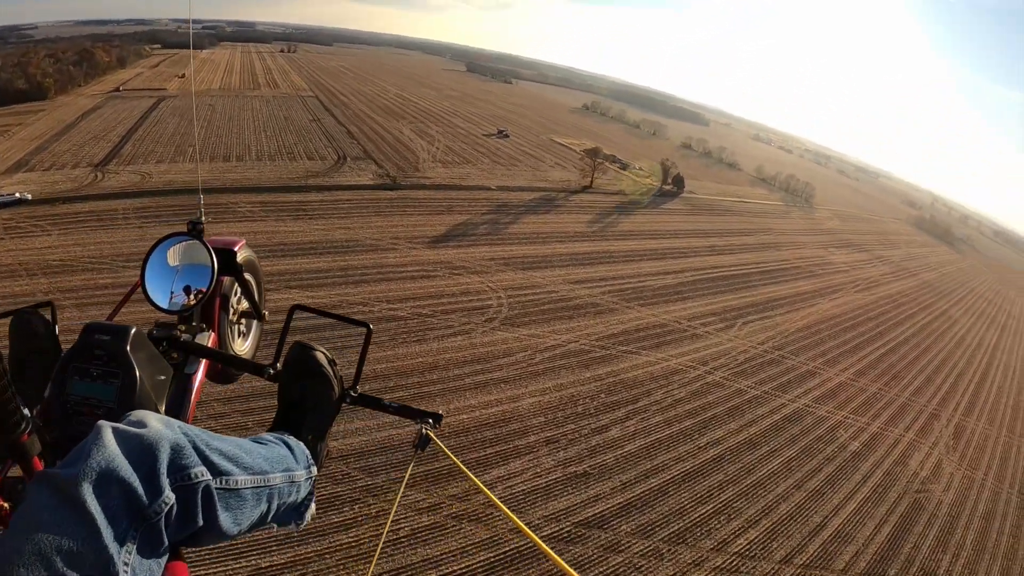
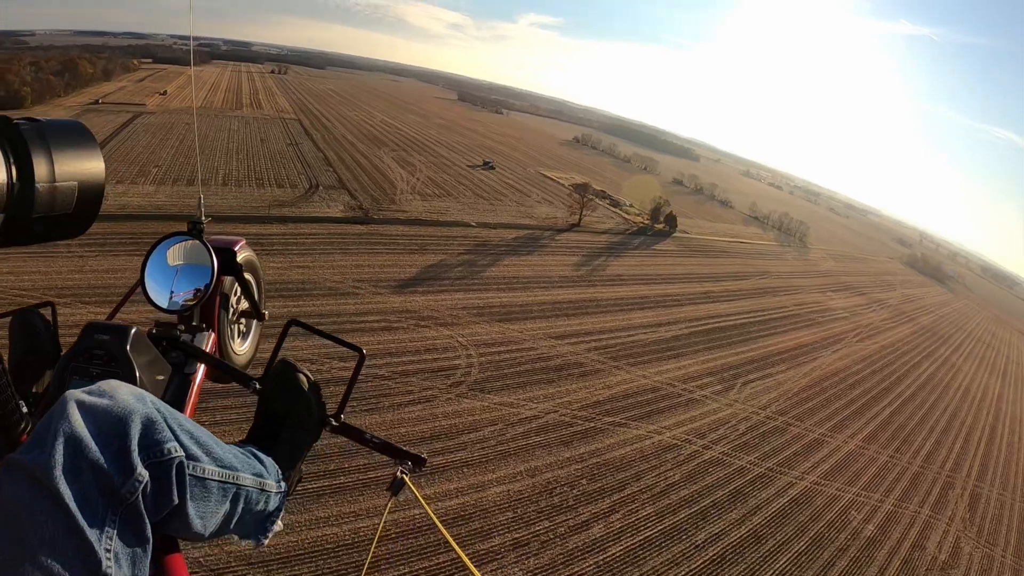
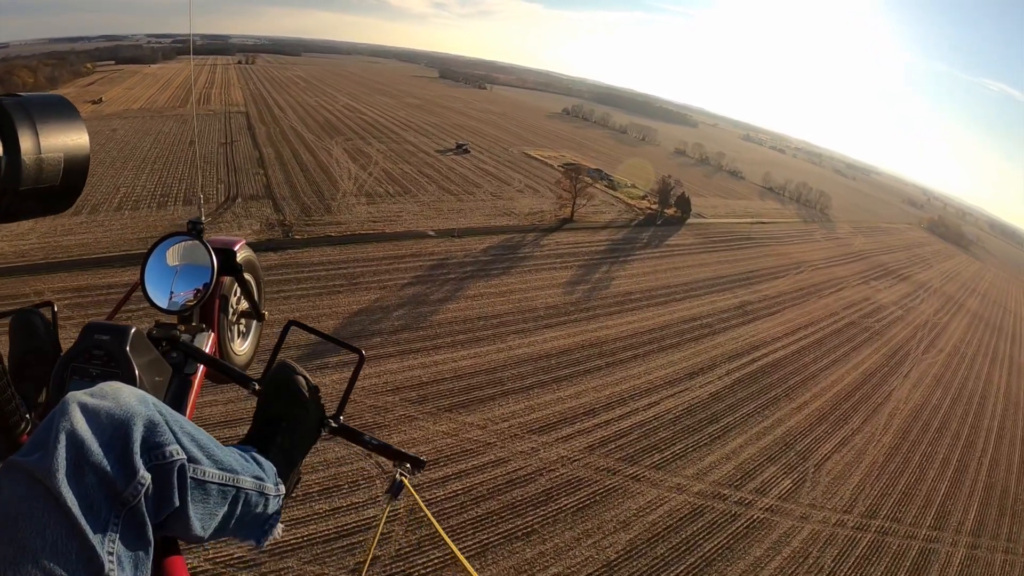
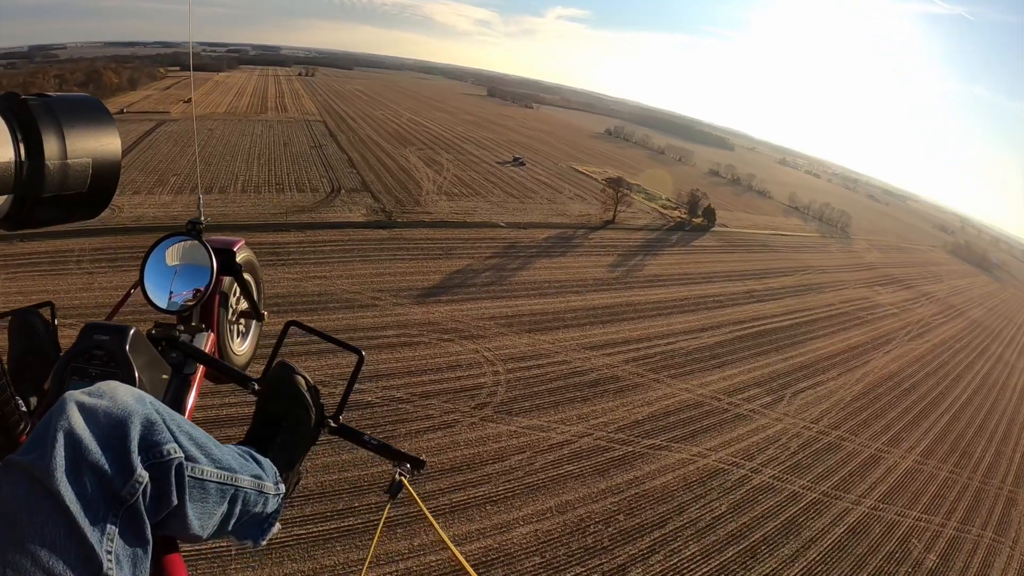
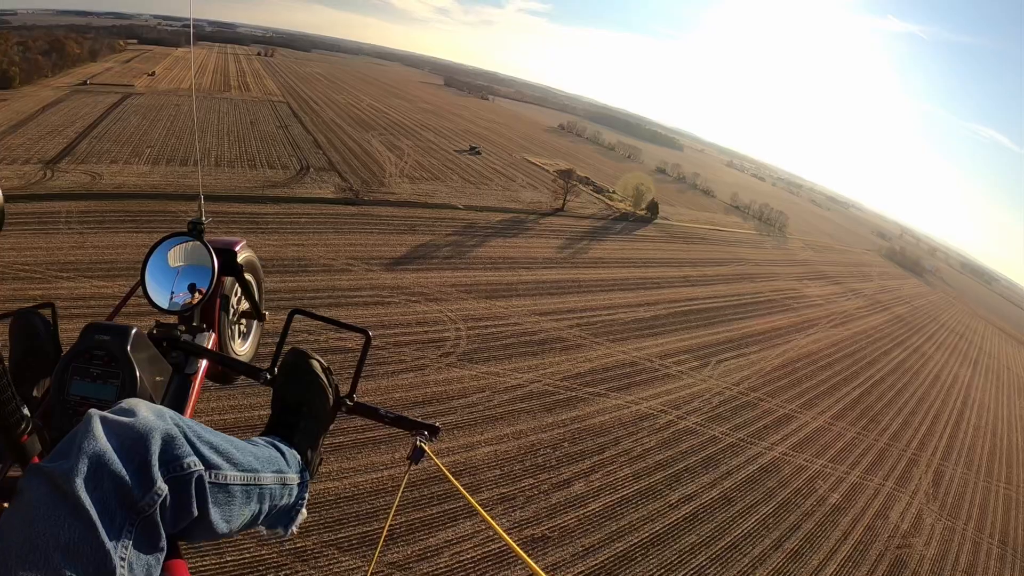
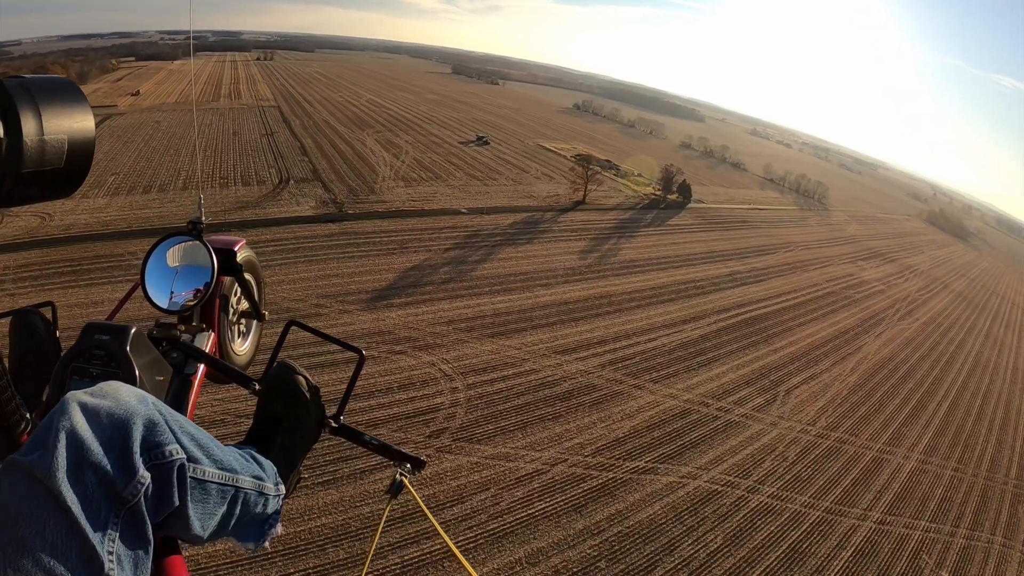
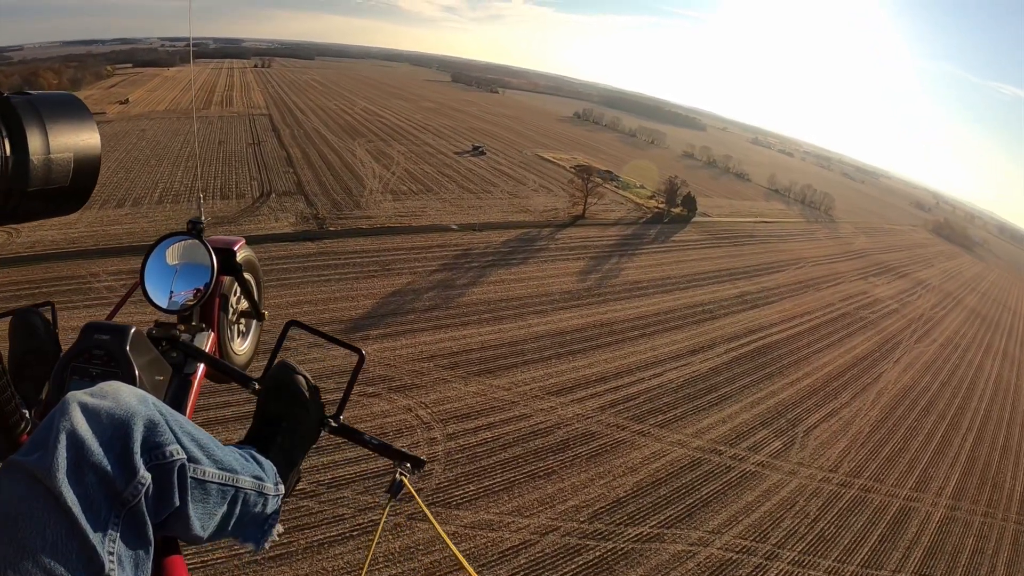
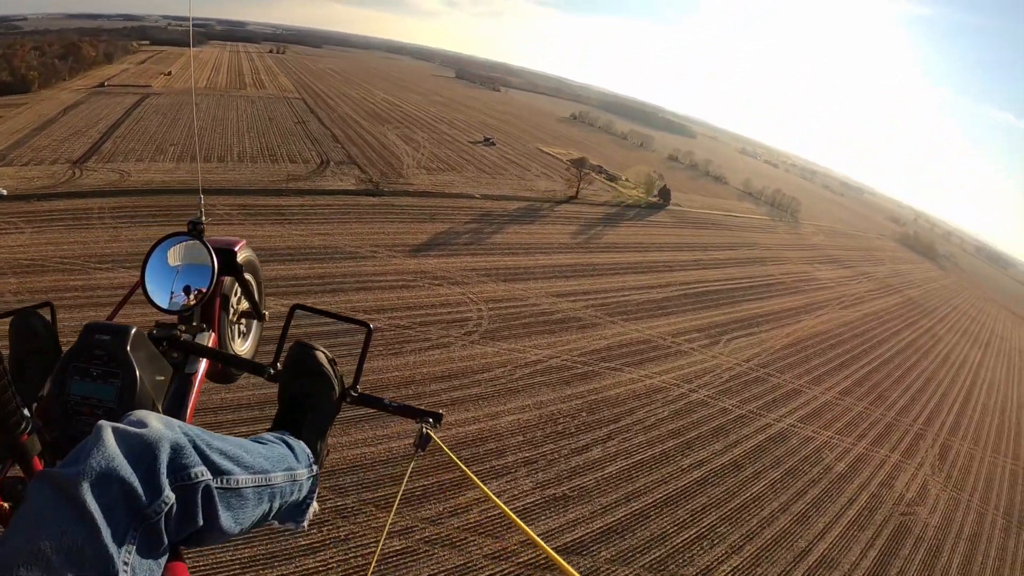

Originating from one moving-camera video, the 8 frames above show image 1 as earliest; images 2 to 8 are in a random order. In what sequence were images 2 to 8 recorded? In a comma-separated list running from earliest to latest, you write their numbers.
8, 5, 2, 4, 6, 7, 3
